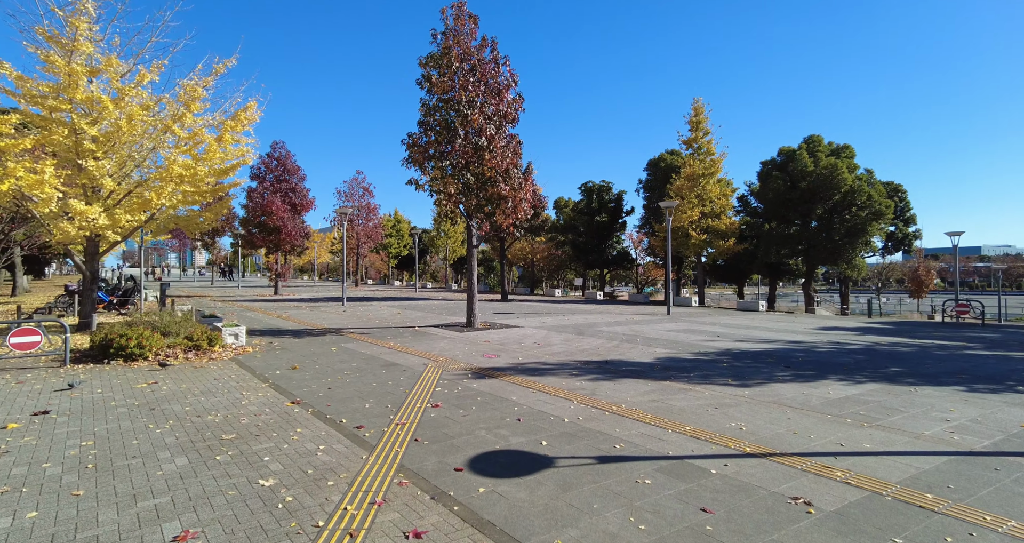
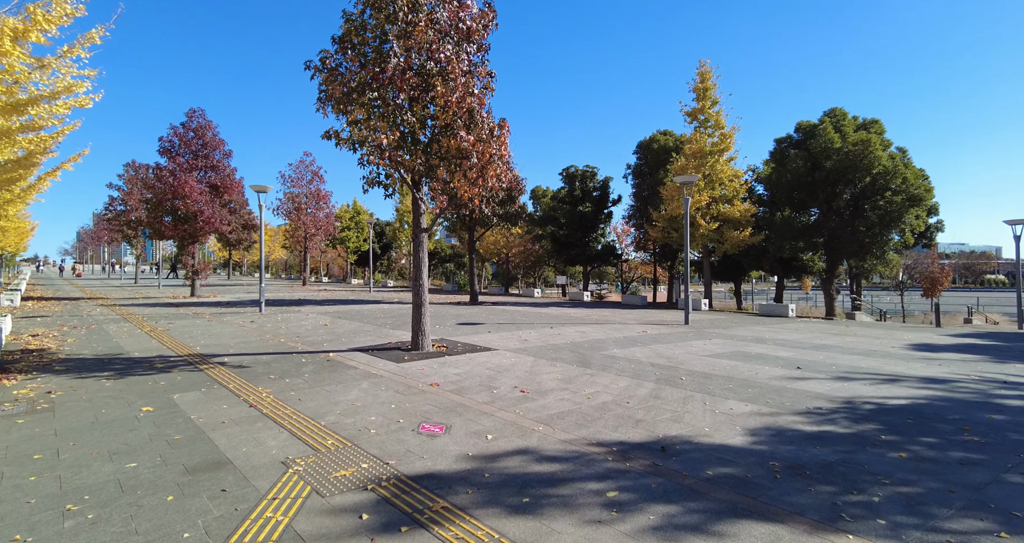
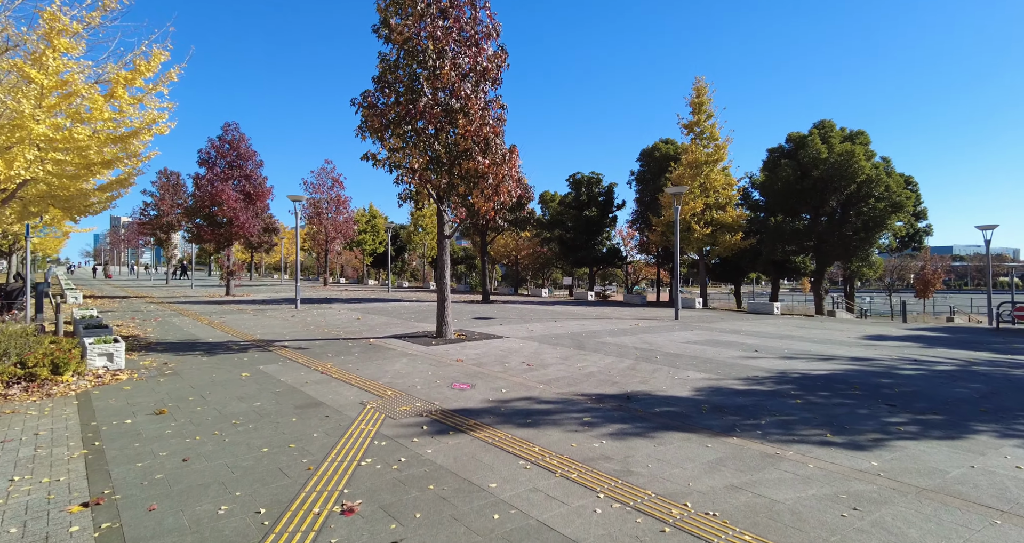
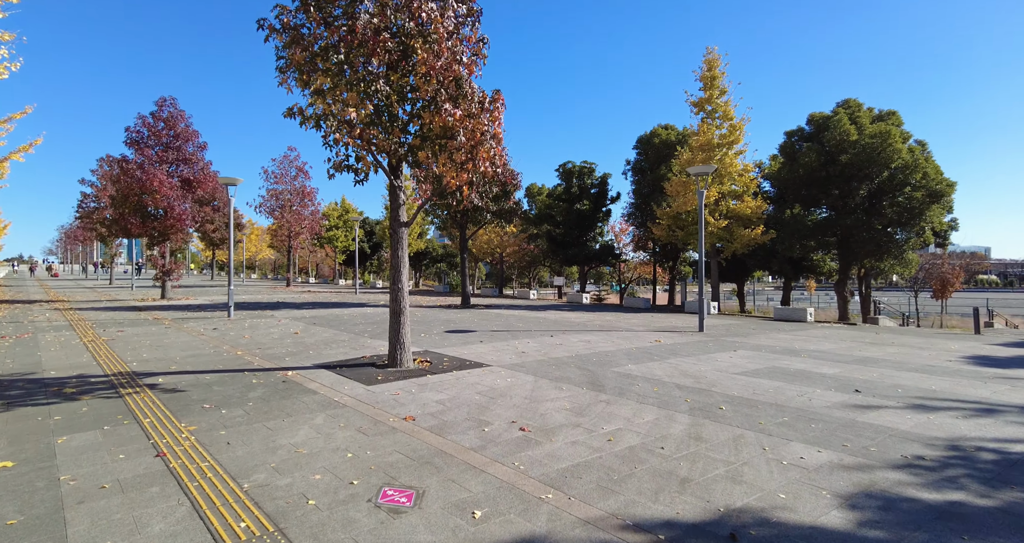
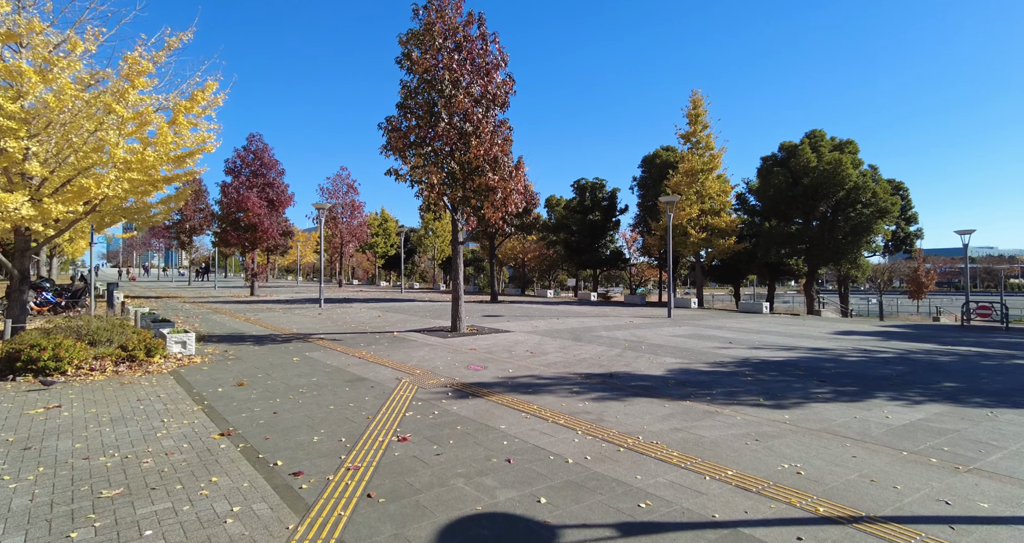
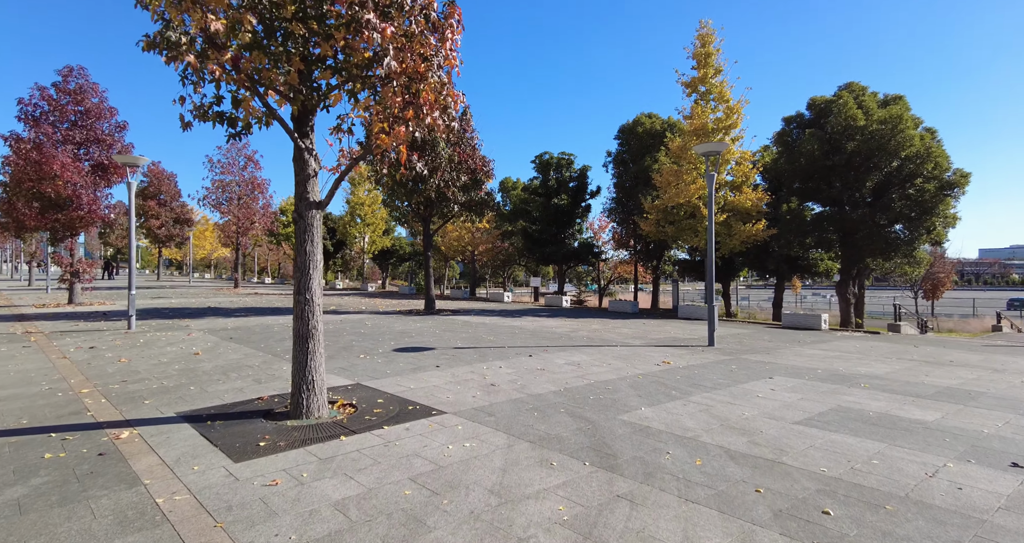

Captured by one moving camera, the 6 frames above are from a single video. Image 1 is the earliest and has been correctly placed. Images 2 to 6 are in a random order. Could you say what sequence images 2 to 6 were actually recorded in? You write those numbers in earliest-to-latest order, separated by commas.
5, 3, 2, 4, 6
